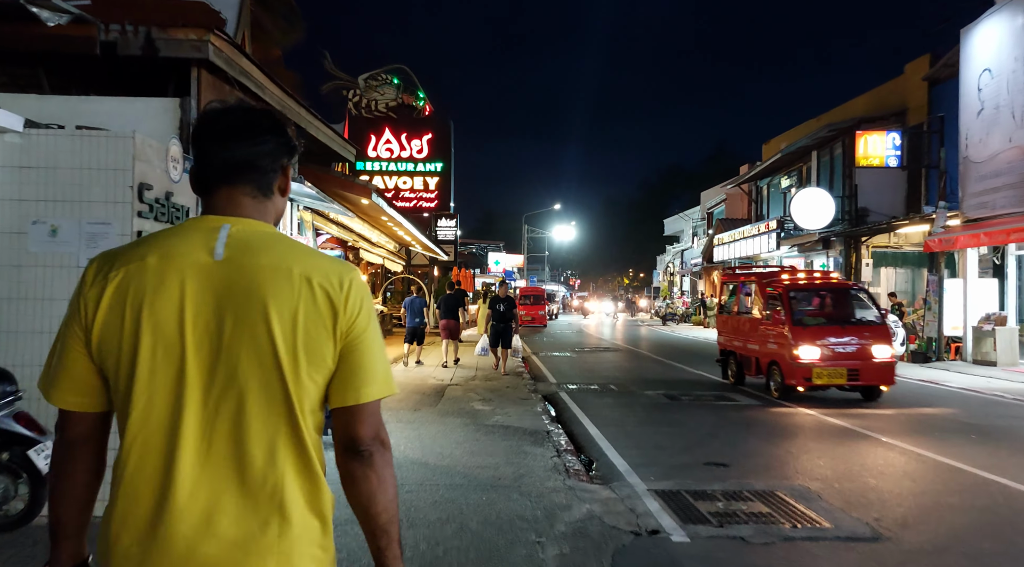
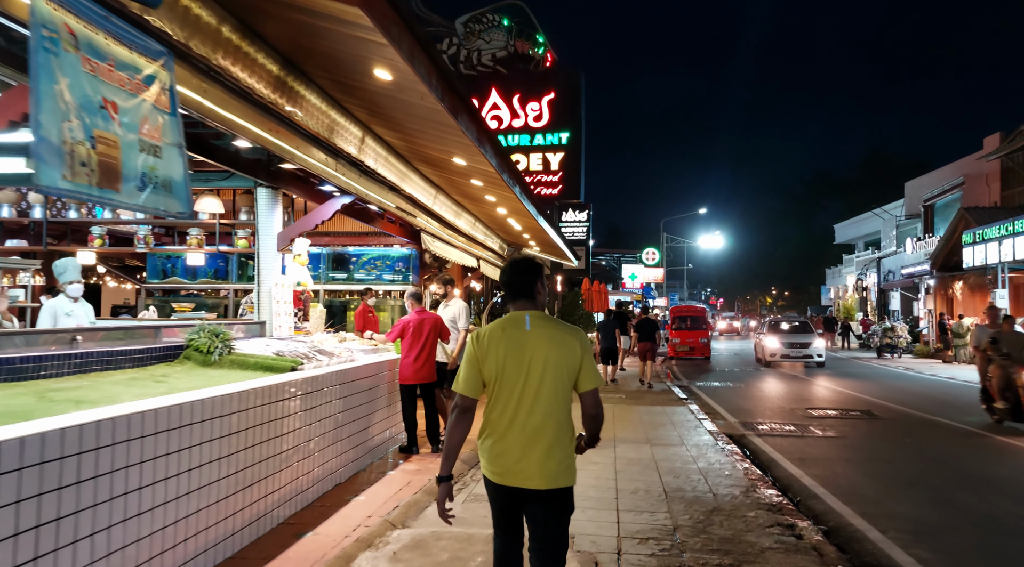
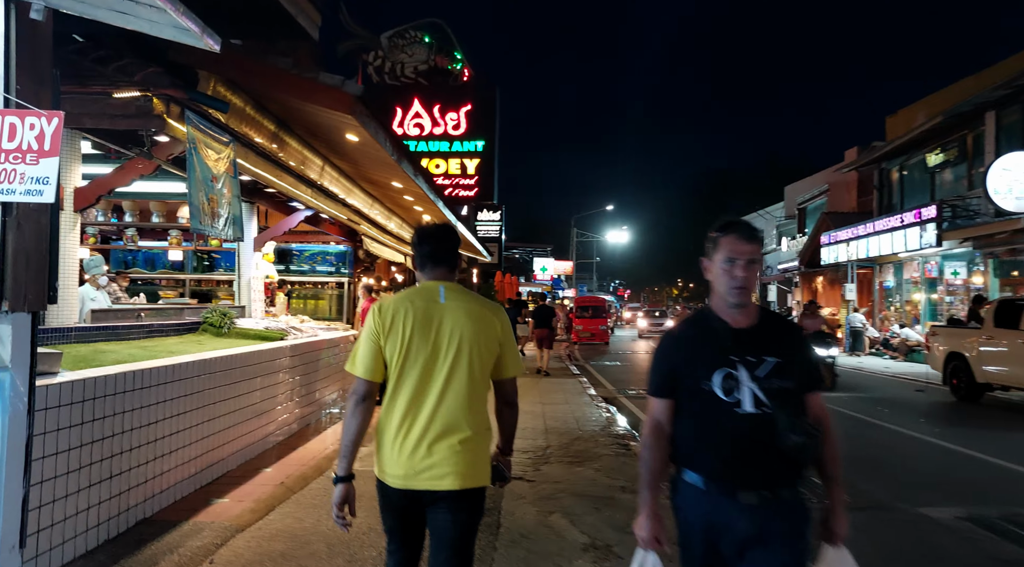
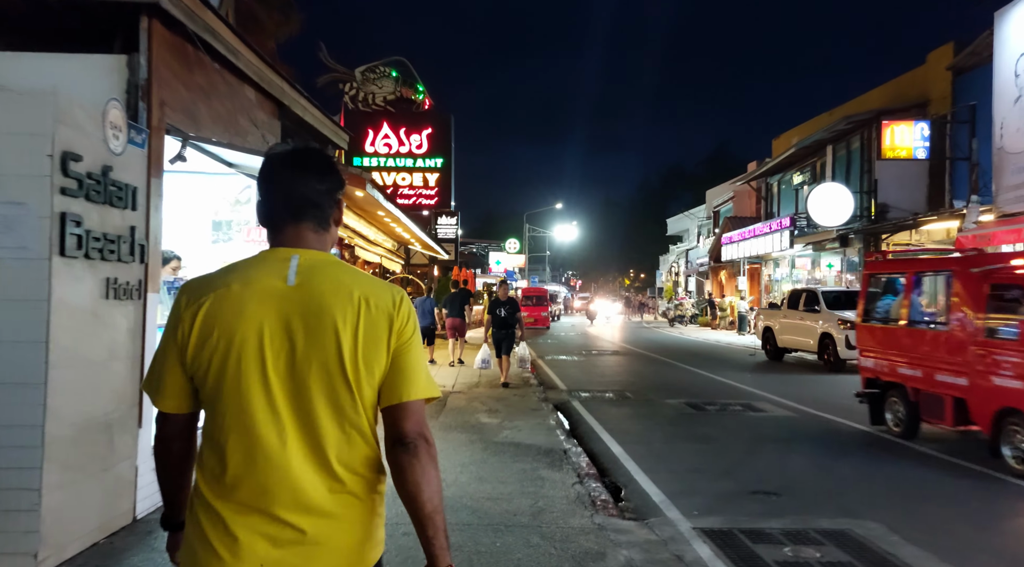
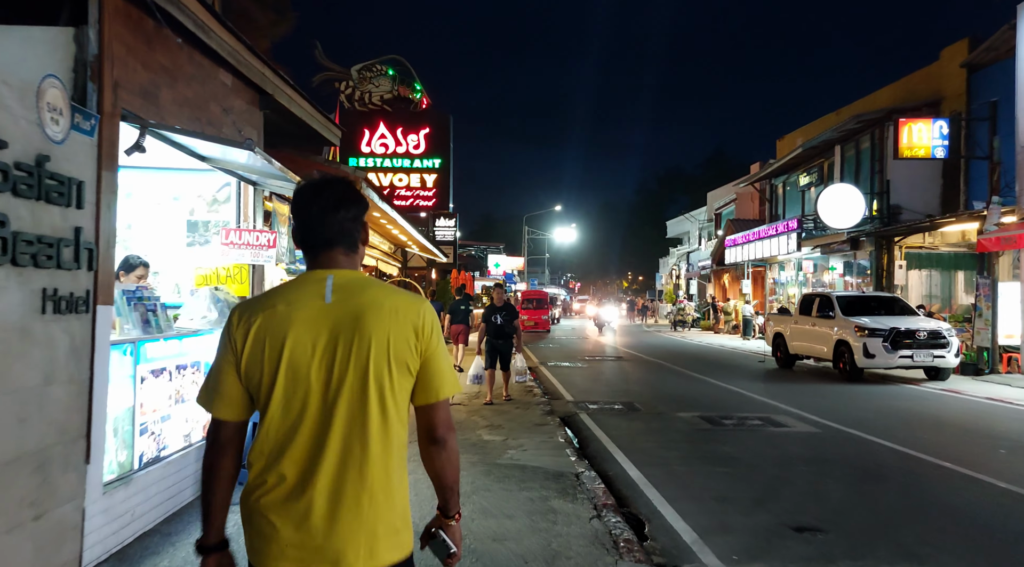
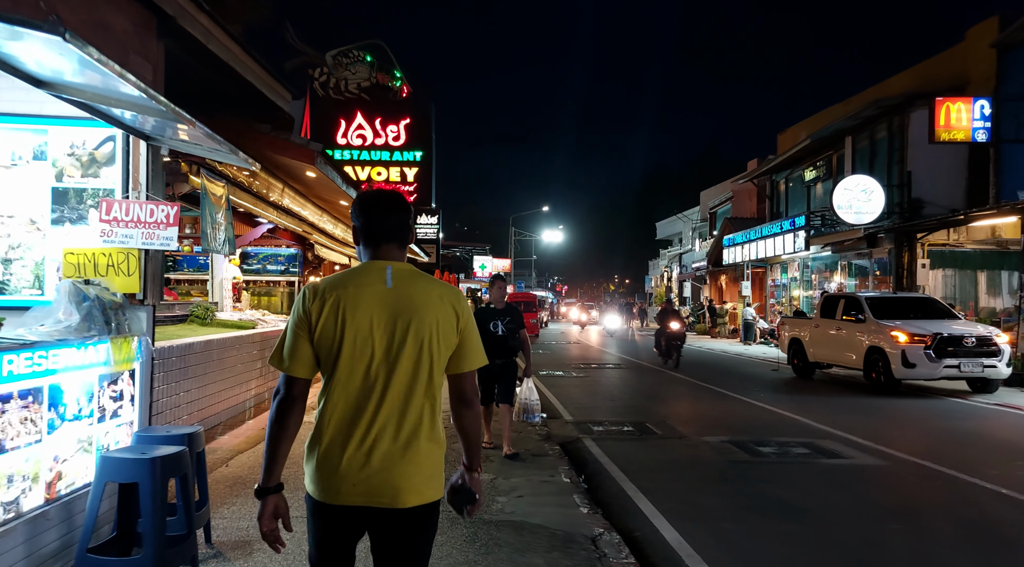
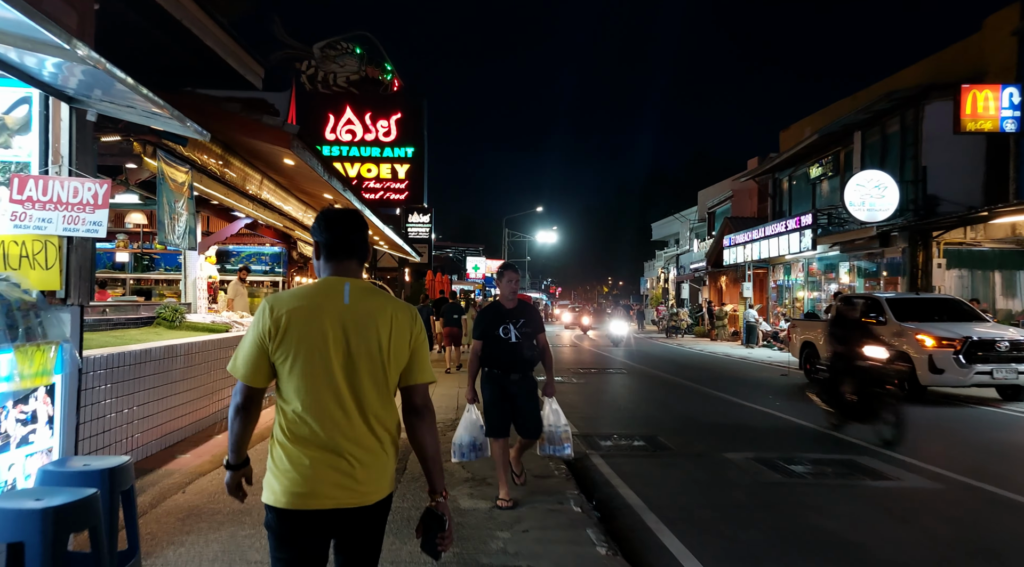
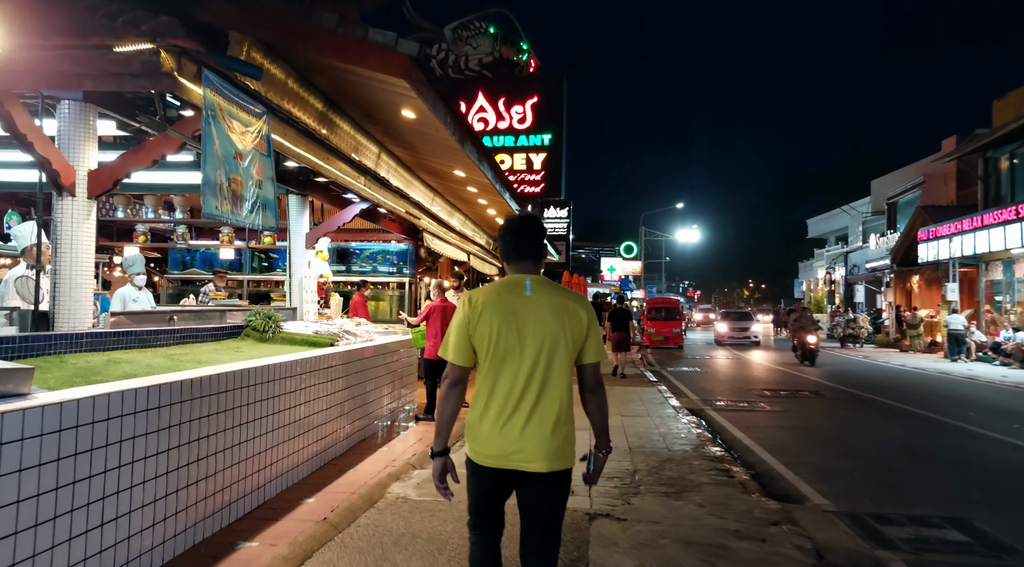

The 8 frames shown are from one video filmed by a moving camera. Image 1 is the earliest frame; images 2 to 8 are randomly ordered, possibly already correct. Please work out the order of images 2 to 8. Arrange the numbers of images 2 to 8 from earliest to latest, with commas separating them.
4, 5, 6, 7, 3, 8, 2
